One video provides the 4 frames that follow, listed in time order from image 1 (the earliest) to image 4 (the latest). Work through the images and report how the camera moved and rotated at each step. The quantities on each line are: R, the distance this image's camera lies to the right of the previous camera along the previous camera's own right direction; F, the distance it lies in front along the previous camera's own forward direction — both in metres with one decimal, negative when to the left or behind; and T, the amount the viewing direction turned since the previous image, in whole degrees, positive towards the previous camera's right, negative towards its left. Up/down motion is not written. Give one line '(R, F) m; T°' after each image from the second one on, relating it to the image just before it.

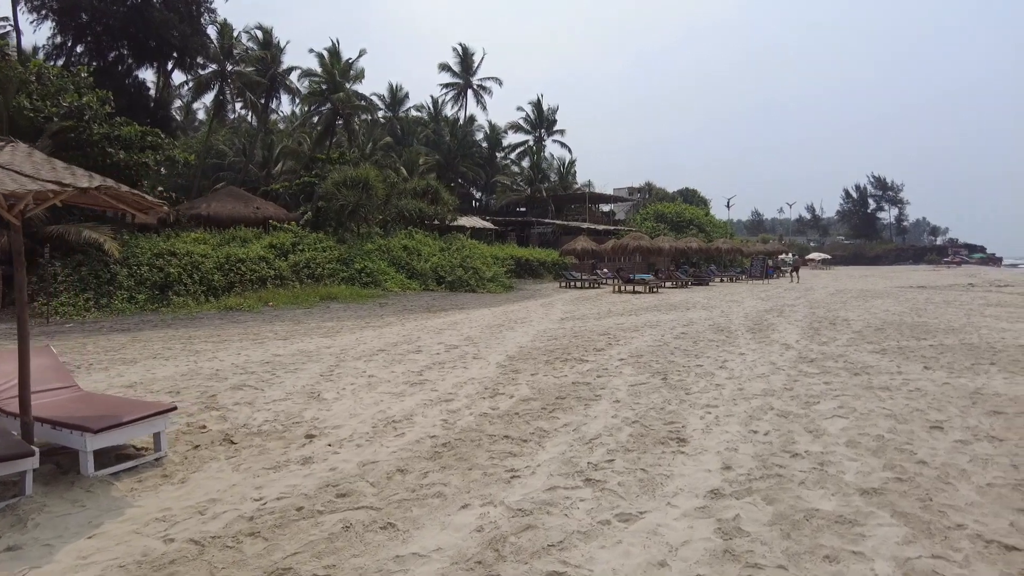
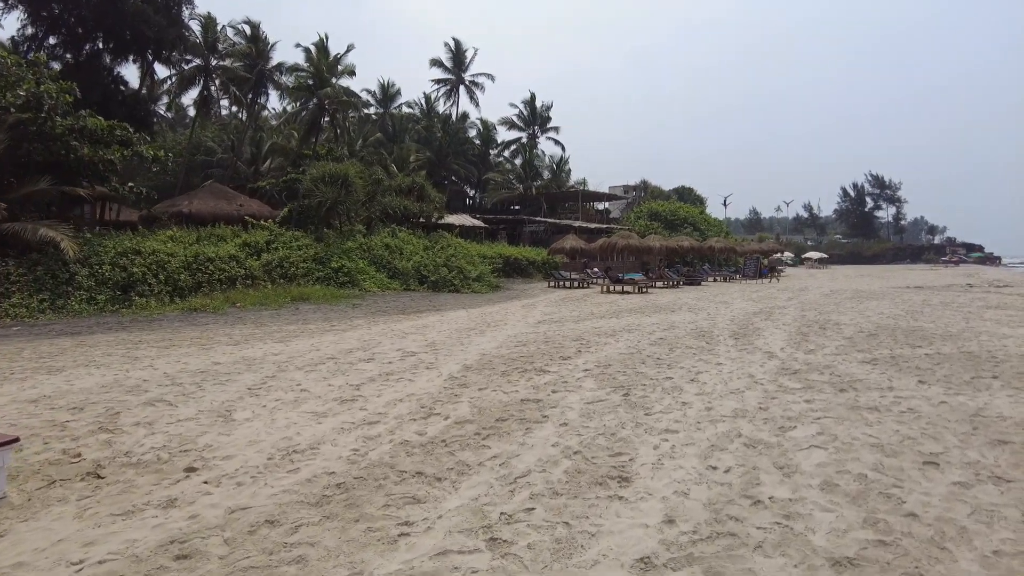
(+0.5, +0.8) m; 0°
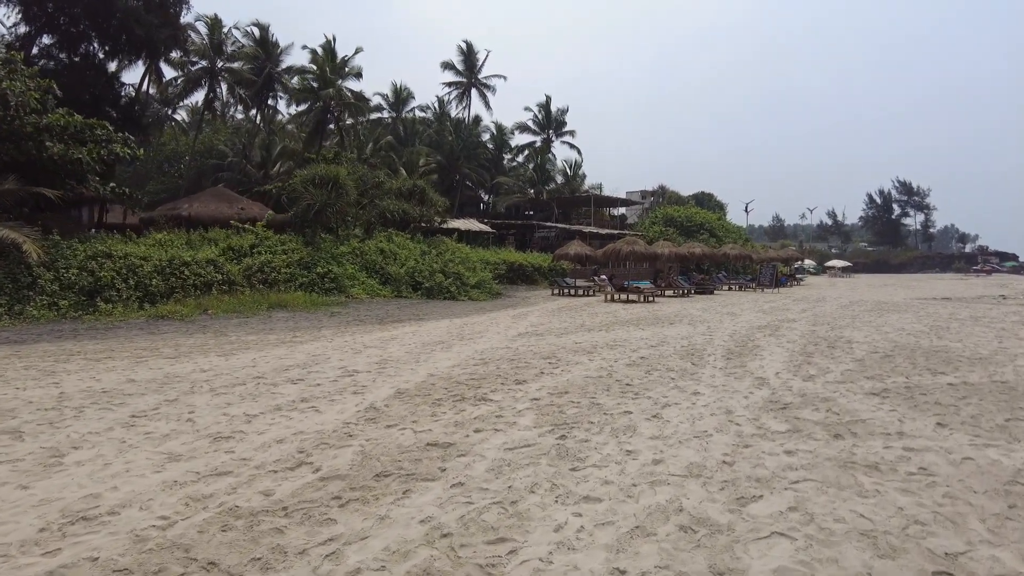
(+0.8, +1.2) m; -2°
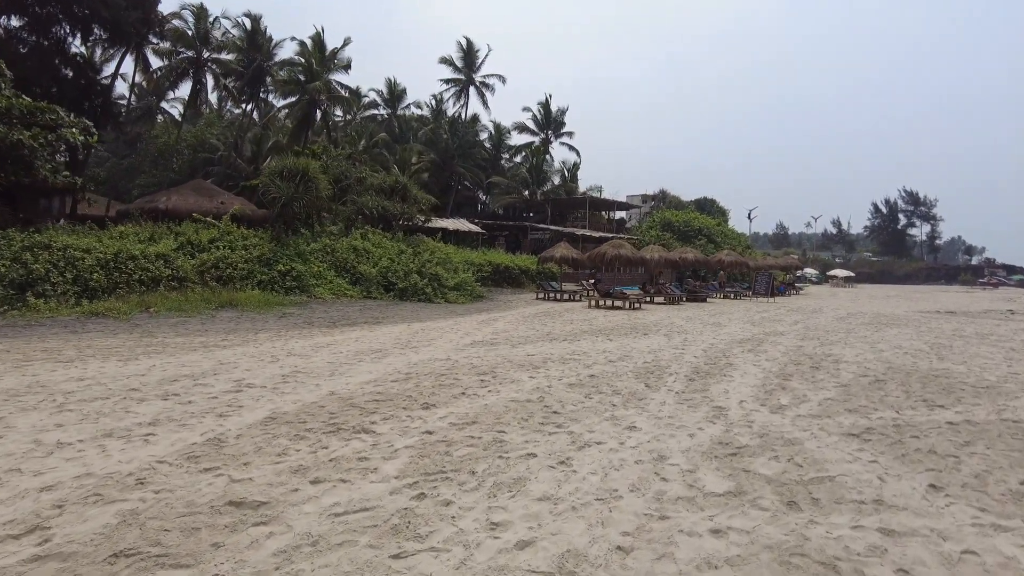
(+0.9, +1.2) m; 0°
